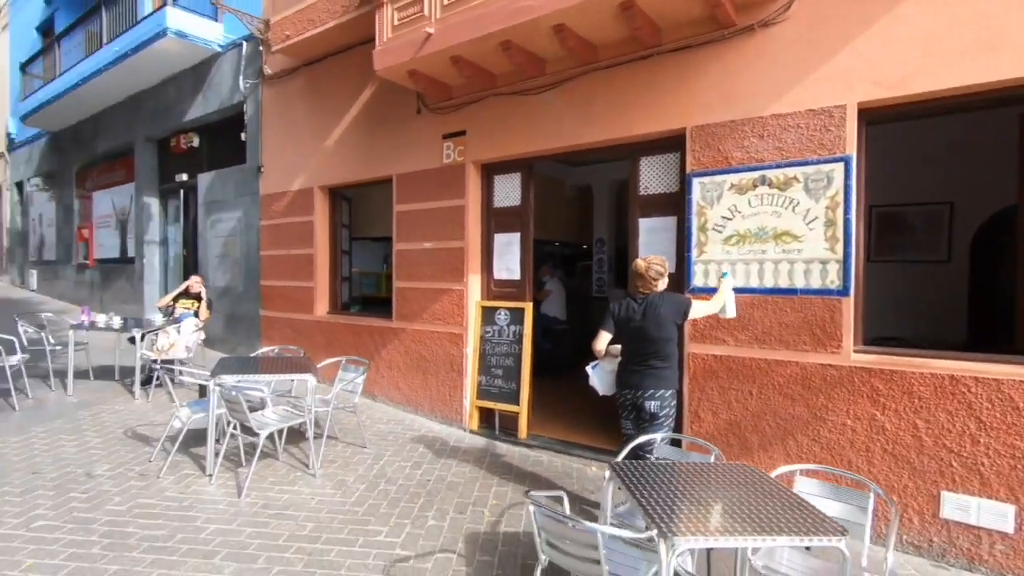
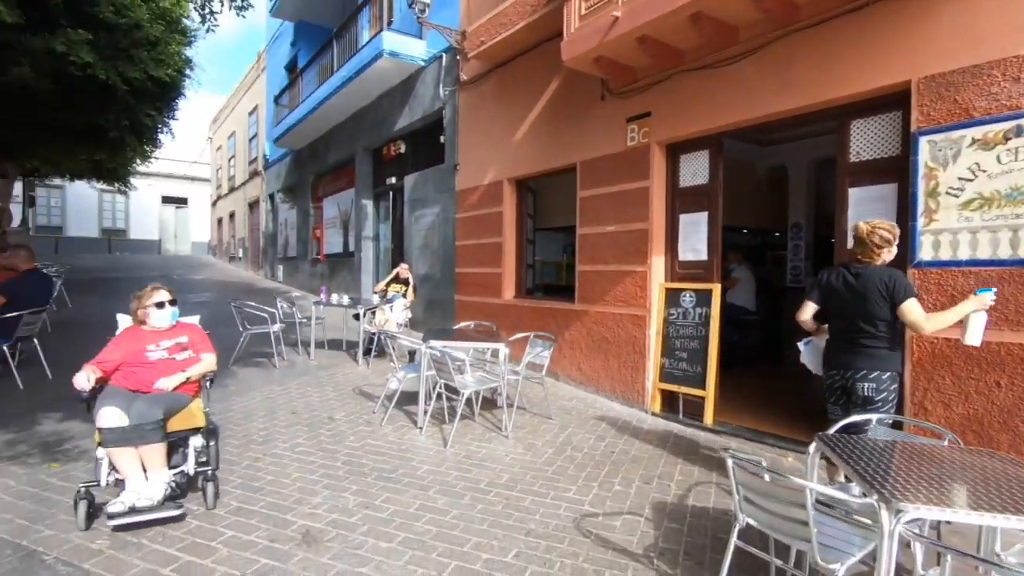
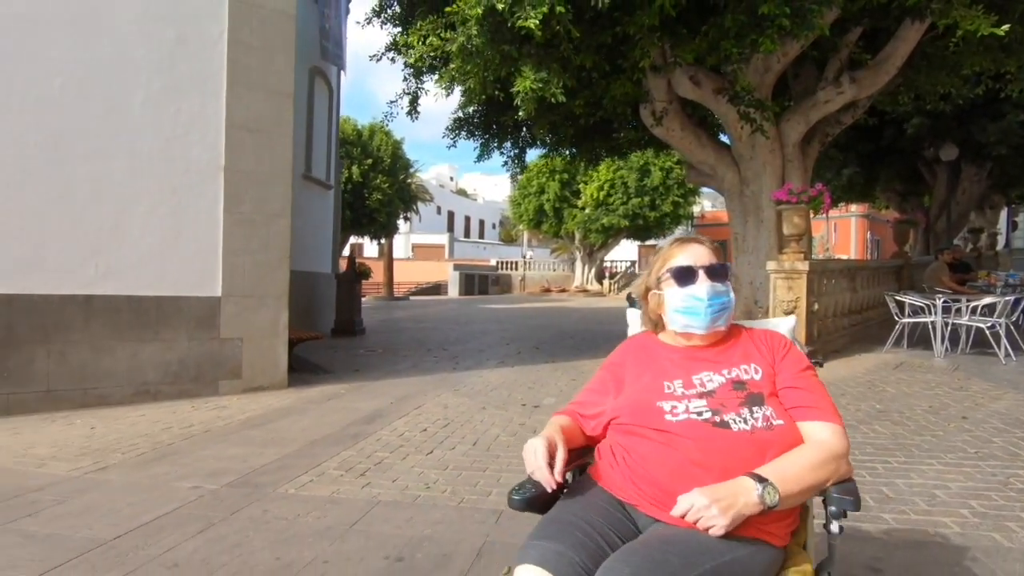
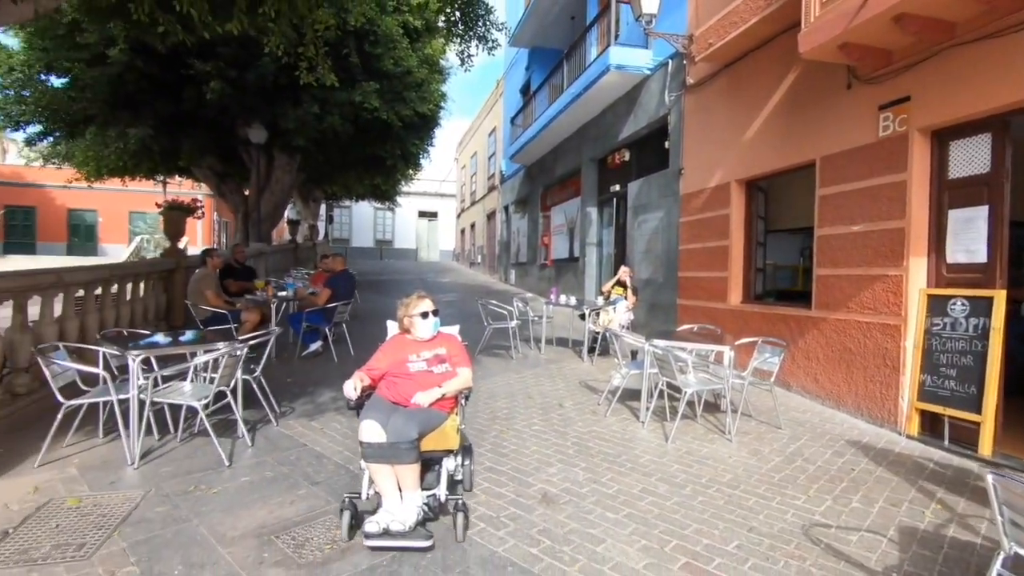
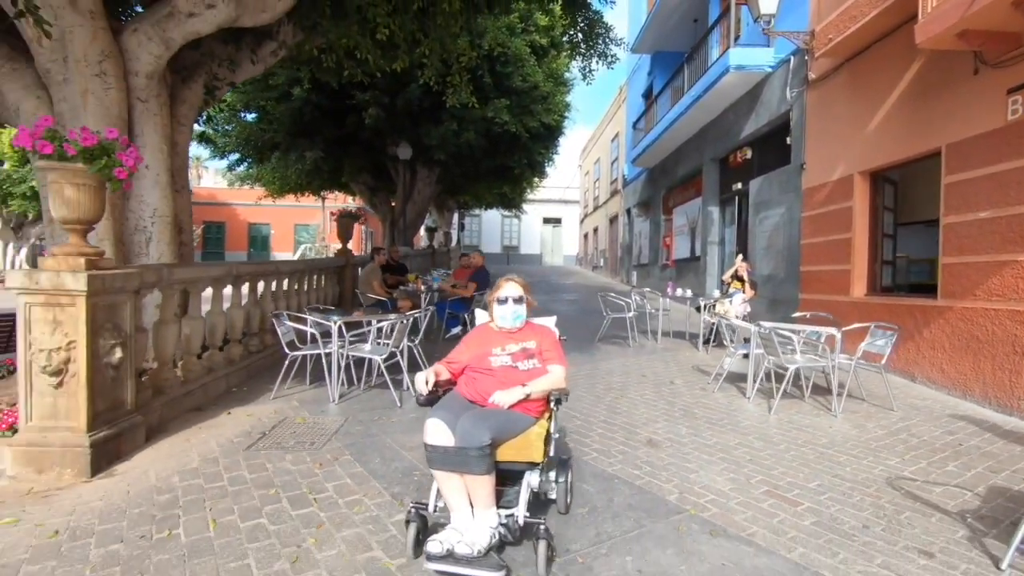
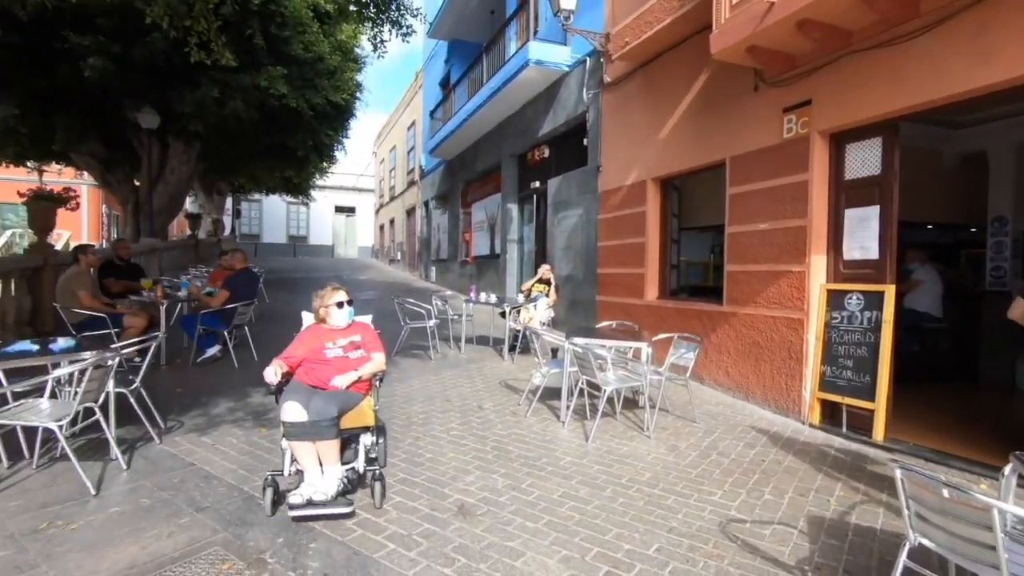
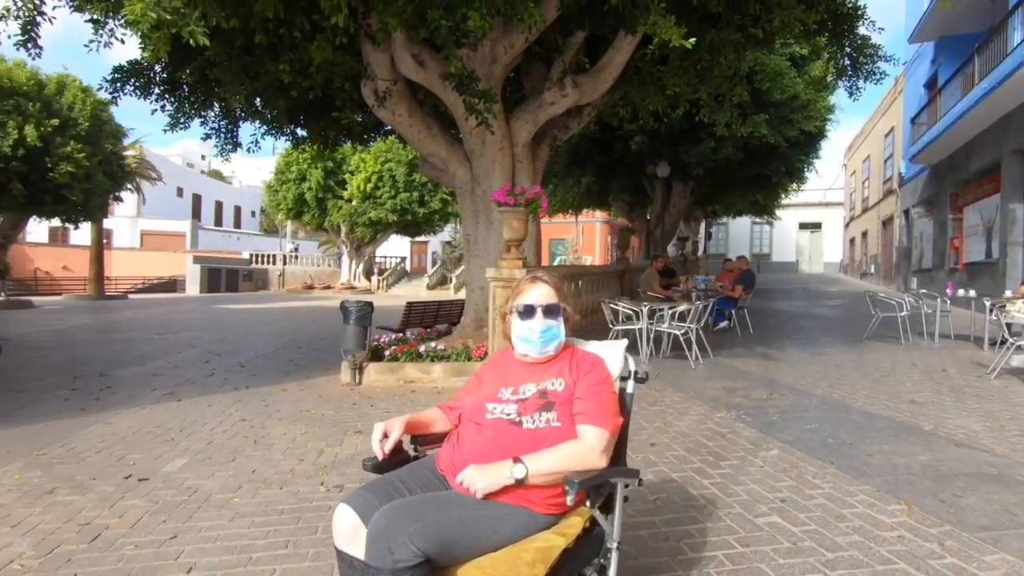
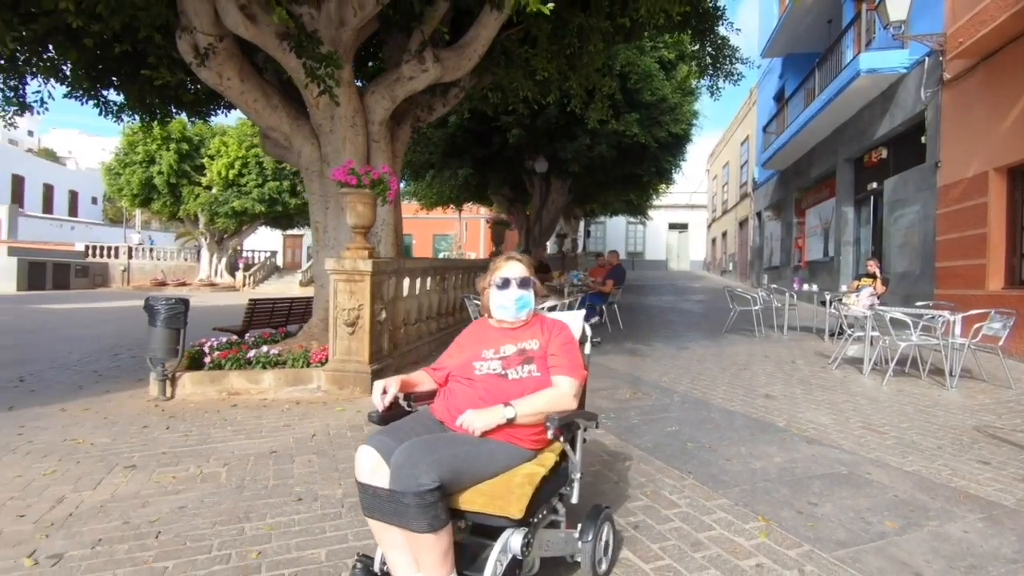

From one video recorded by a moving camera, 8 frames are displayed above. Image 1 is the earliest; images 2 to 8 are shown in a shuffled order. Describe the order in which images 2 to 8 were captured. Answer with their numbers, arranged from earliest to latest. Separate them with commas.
2, 6, 4, 5, 8, 7, 3
